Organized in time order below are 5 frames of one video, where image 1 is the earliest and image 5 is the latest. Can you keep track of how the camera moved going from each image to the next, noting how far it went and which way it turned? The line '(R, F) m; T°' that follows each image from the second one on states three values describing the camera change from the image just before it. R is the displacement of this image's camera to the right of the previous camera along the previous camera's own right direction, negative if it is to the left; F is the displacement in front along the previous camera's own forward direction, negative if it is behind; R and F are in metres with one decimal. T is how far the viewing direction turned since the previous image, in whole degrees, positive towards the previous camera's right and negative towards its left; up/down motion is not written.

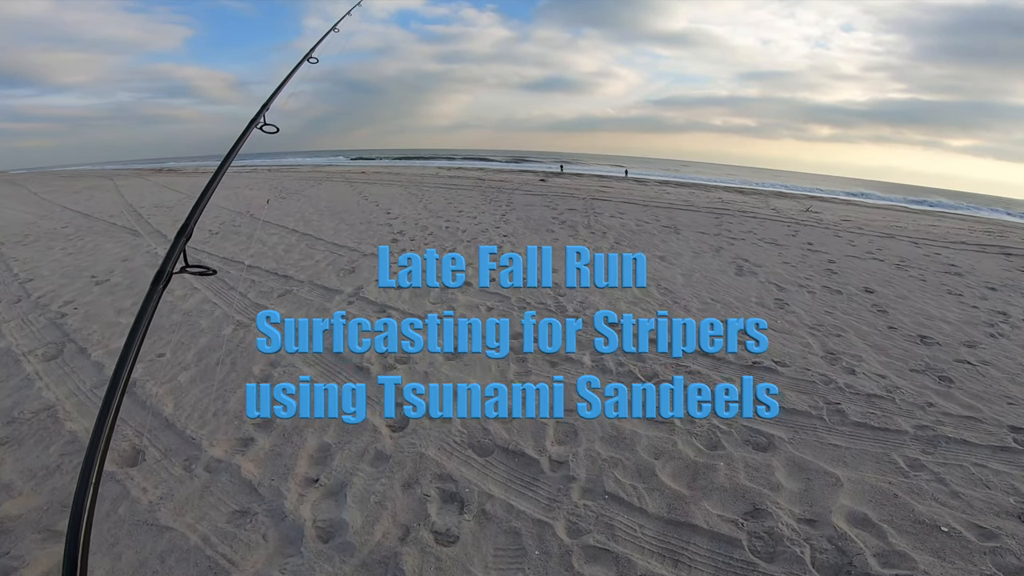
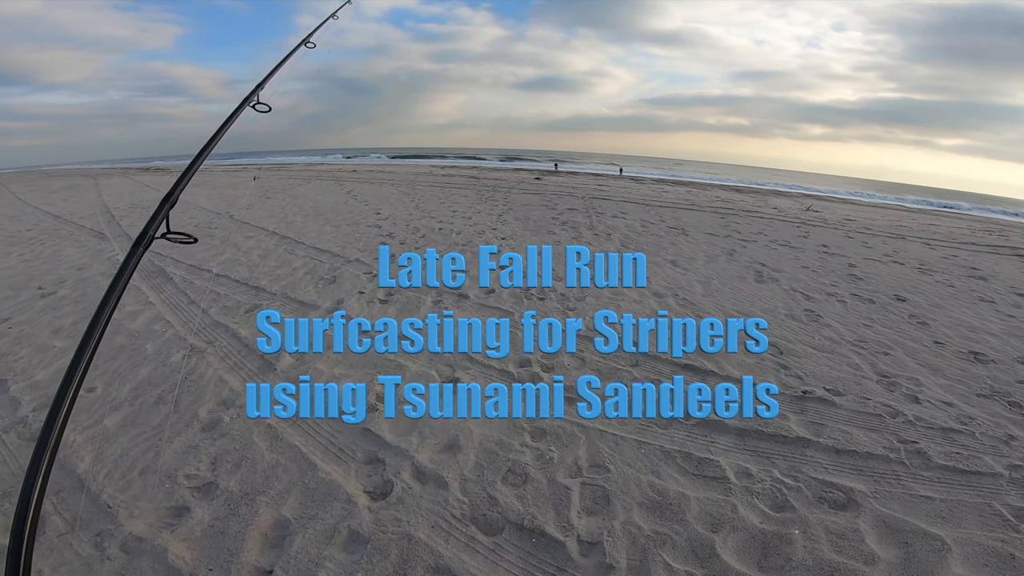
(-0.1, +0.7) m; +1°
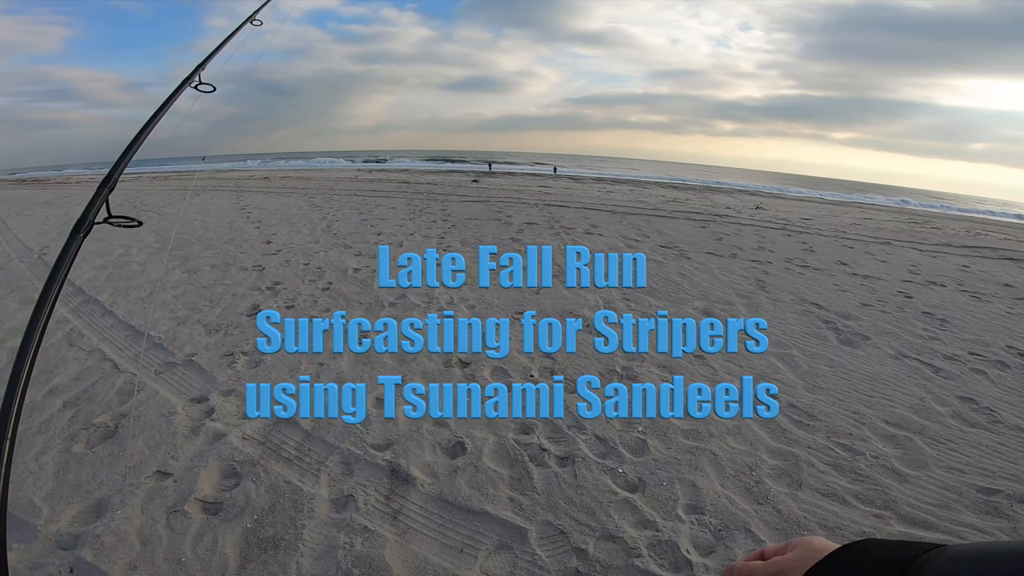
(-0.2, +2.3) m; +7°
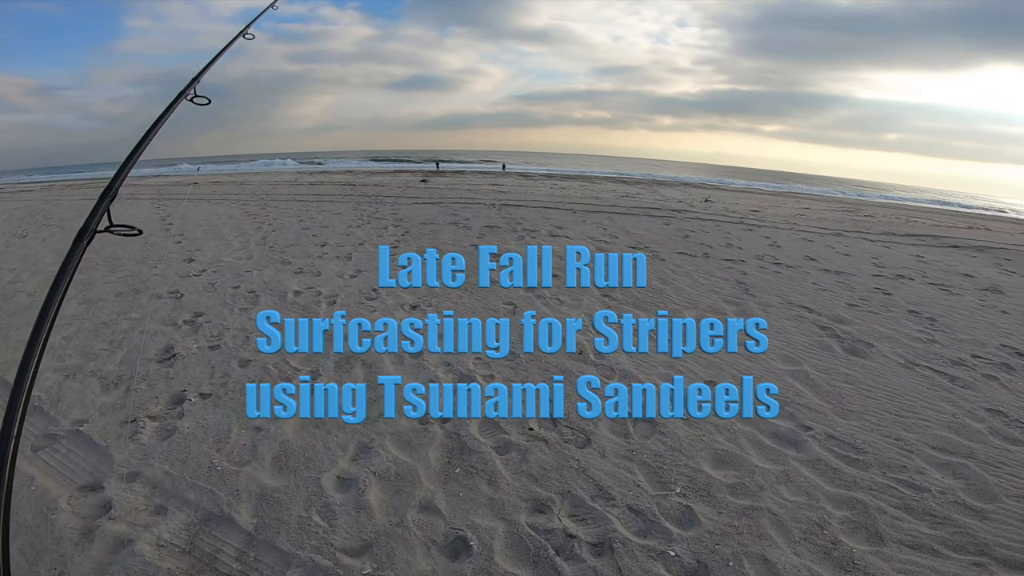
(-0.2, +0.5) m; +5°
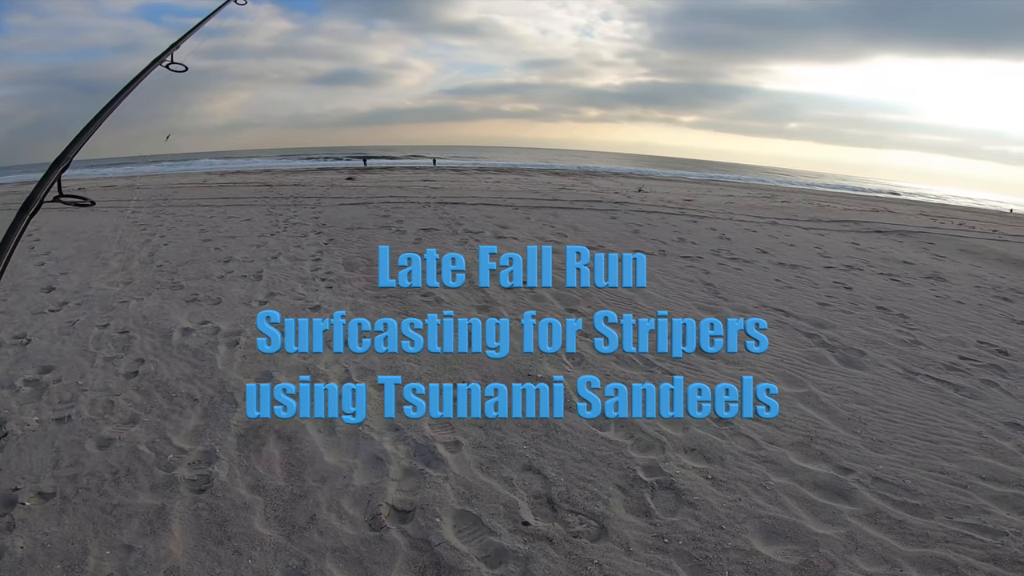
(-0.2, +0.6) m; +7°
